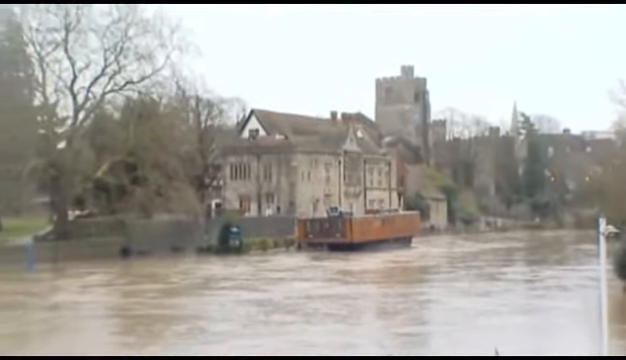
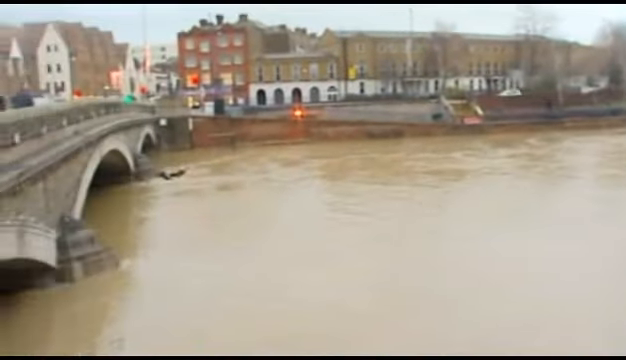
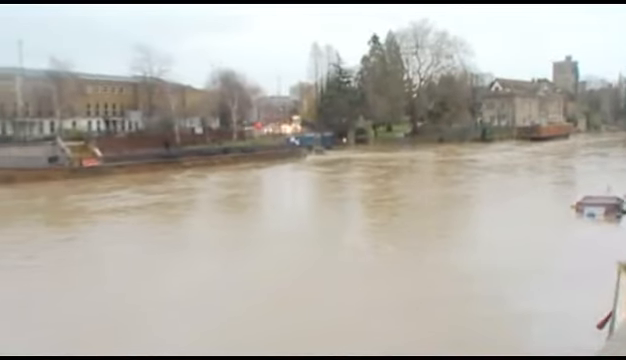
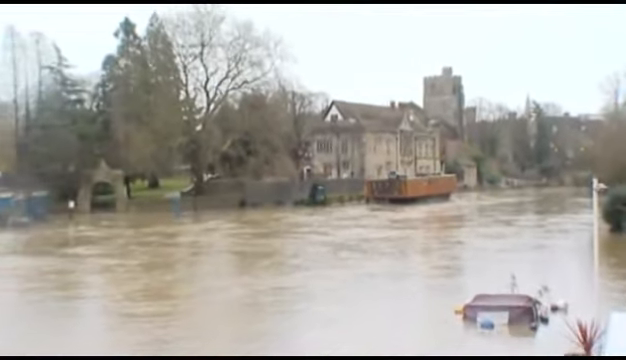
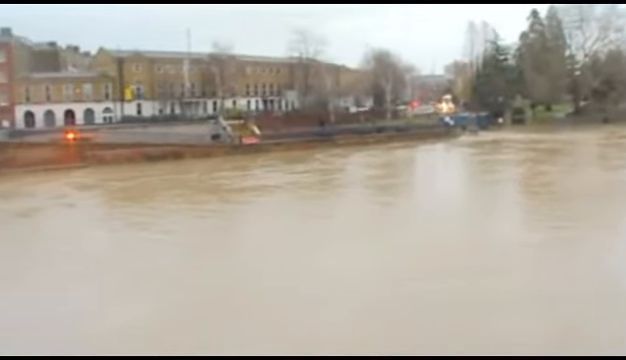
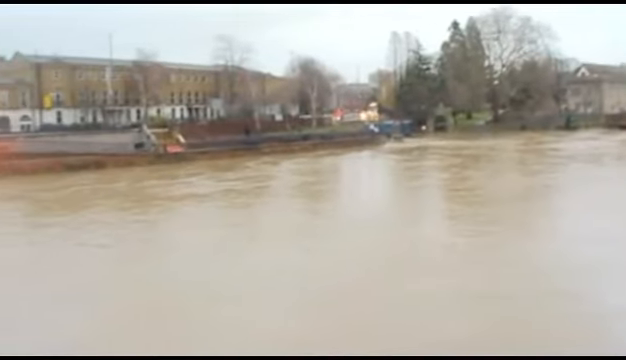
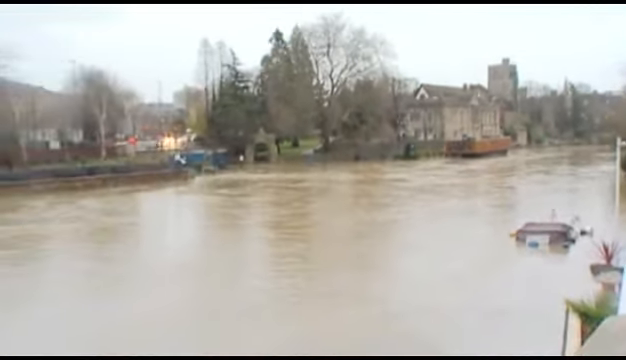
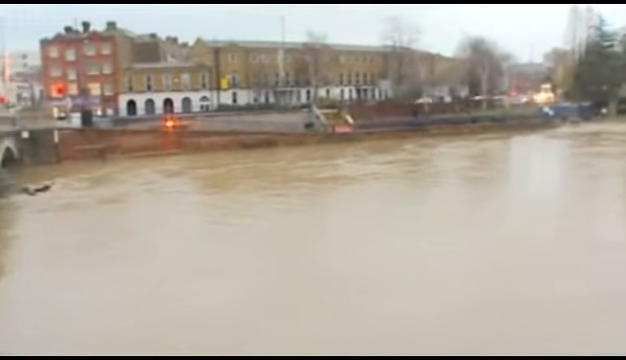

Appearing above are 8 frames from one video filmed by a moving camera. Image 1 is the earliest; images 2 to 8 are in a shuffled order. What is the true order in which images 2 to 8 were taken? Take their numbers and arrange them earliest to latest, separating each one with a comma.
4, 7, 3, 6, 5, 8, 2
